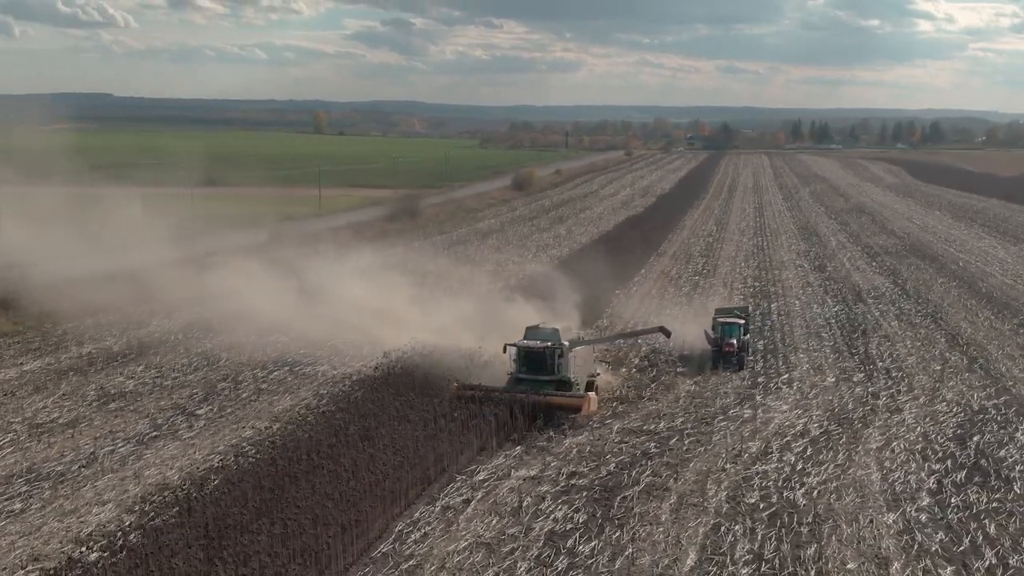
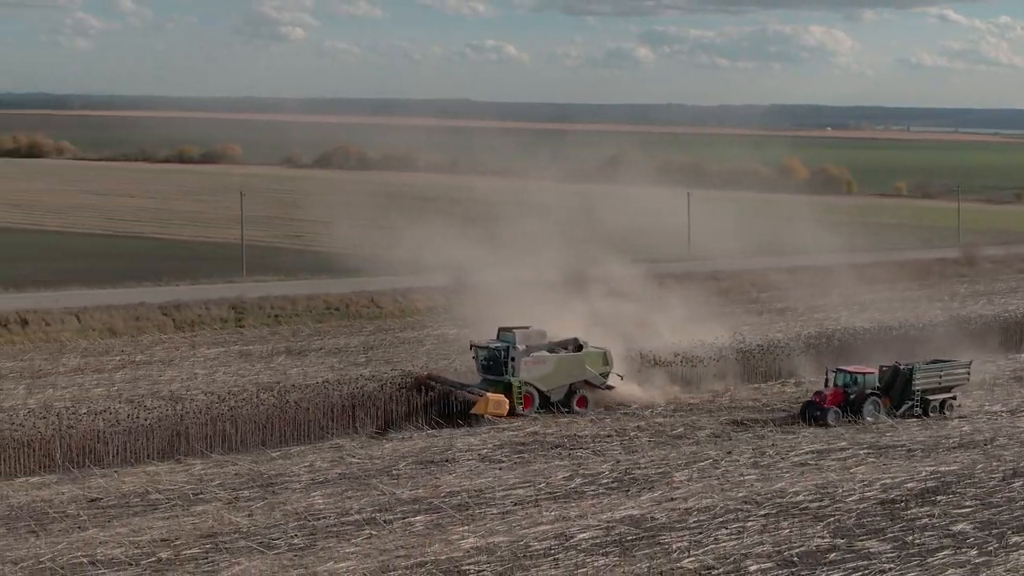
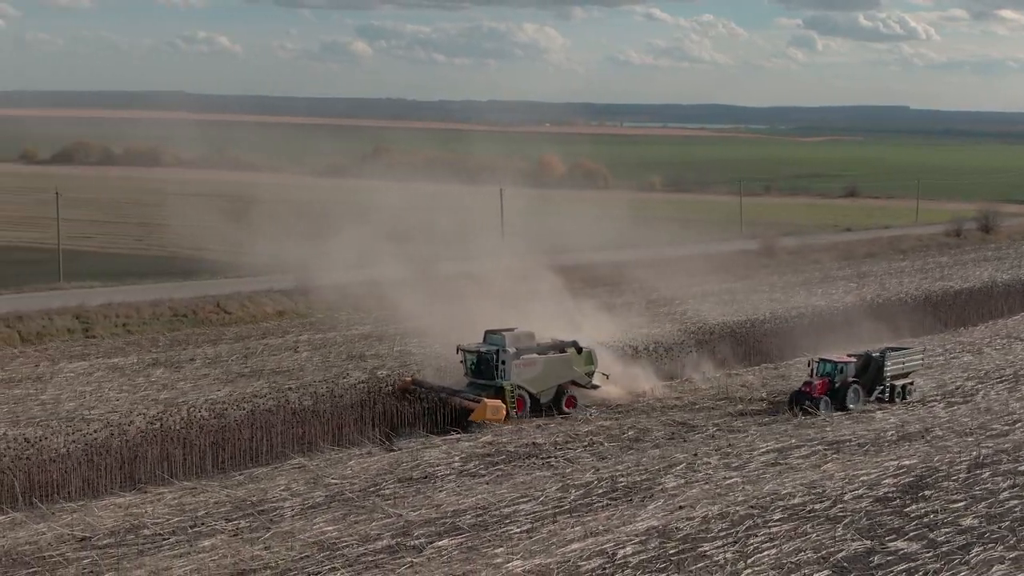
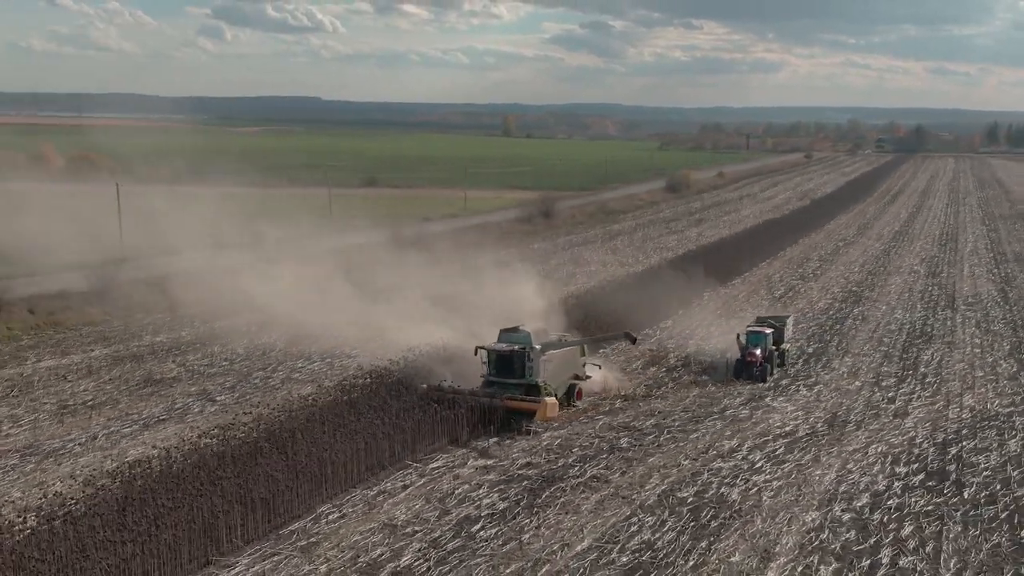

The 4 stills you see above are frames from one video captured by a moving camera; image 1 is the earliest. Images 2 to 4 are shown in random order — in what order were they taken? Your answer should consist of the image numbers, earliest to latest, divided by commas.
4, 3, 2
